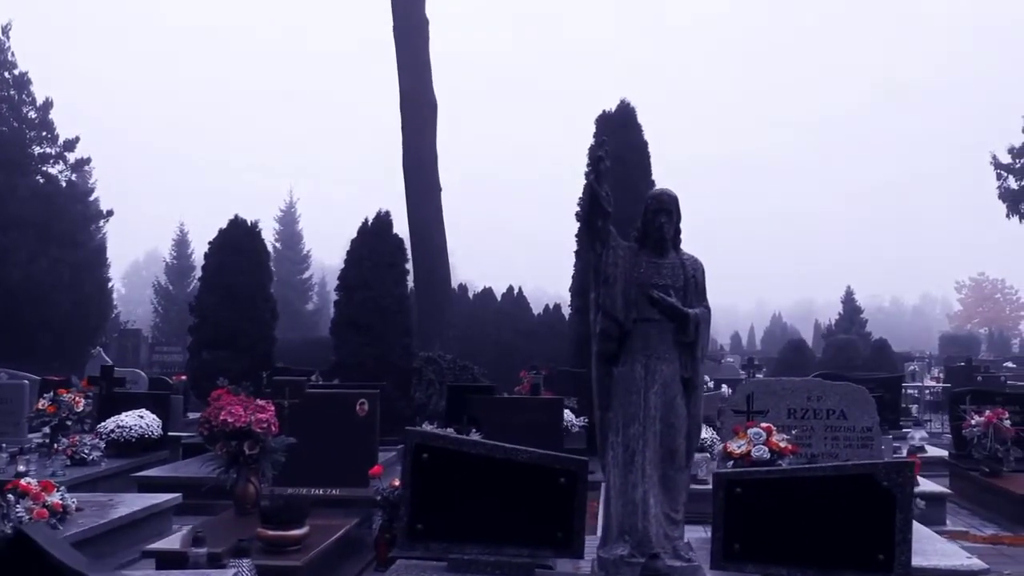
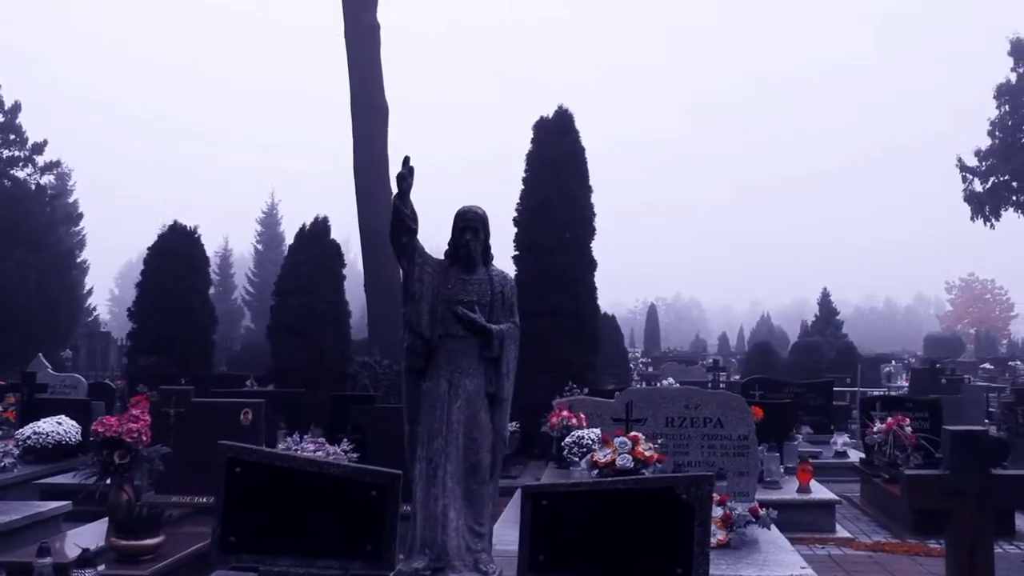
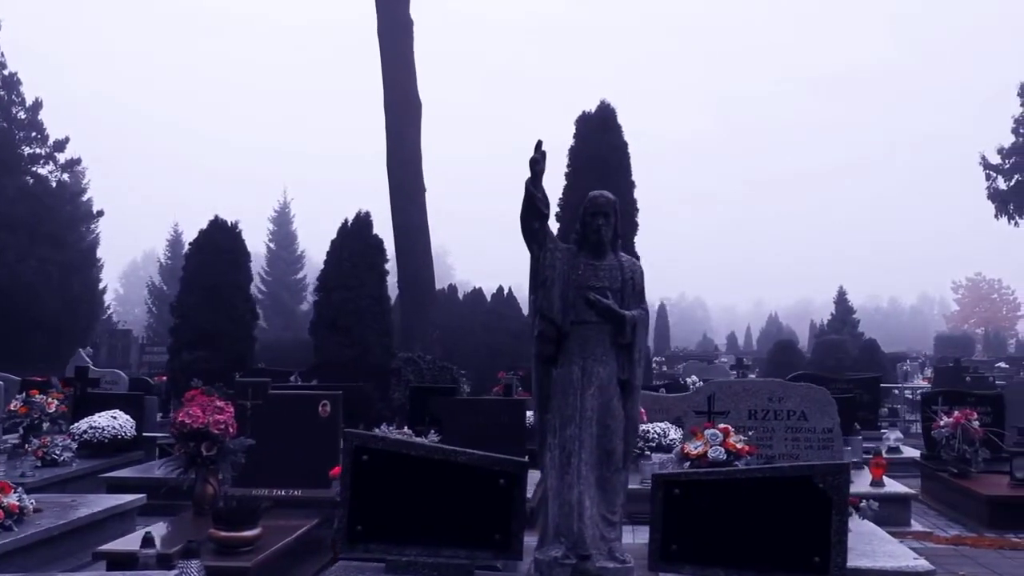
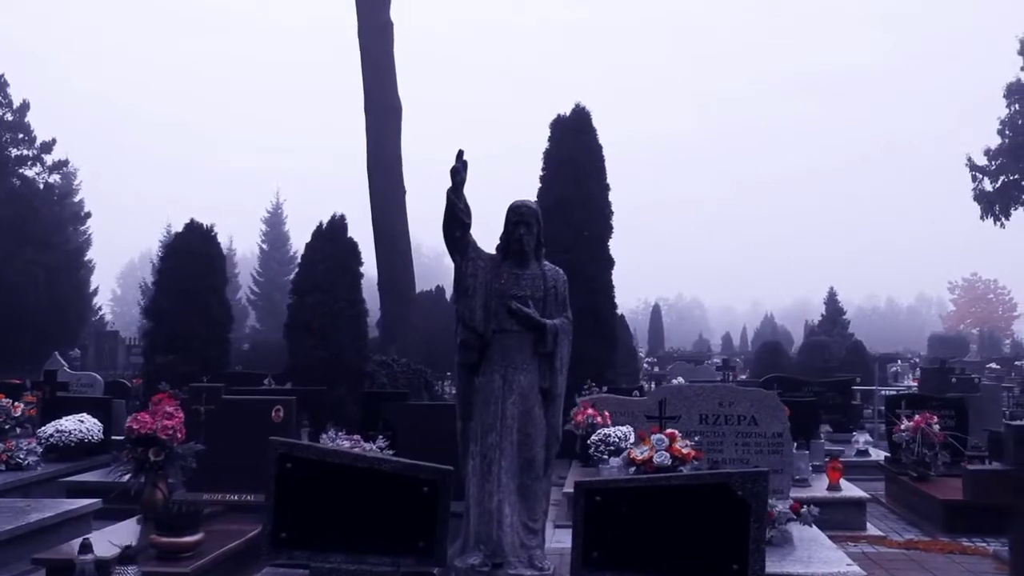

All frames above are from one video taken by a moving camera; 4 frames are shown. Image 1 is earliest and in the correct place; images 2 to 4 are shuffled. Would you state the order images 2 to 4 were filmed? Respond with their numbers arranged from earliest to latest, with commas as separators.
3, 4, 2
